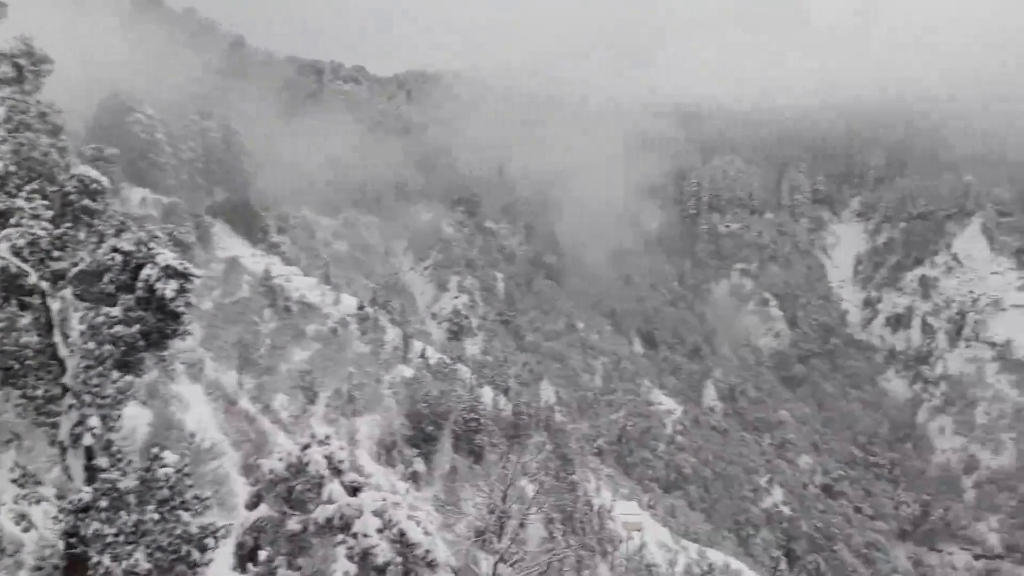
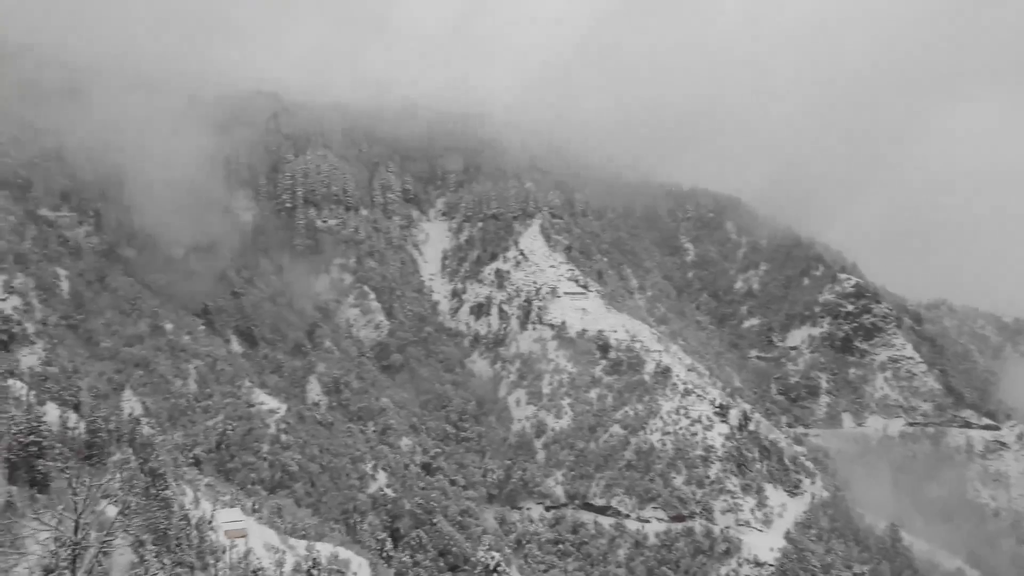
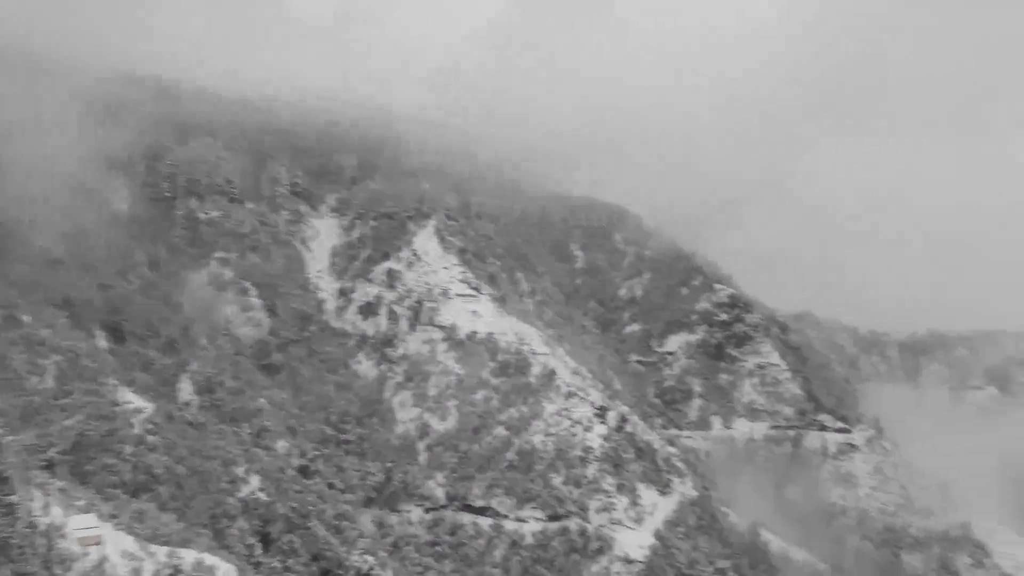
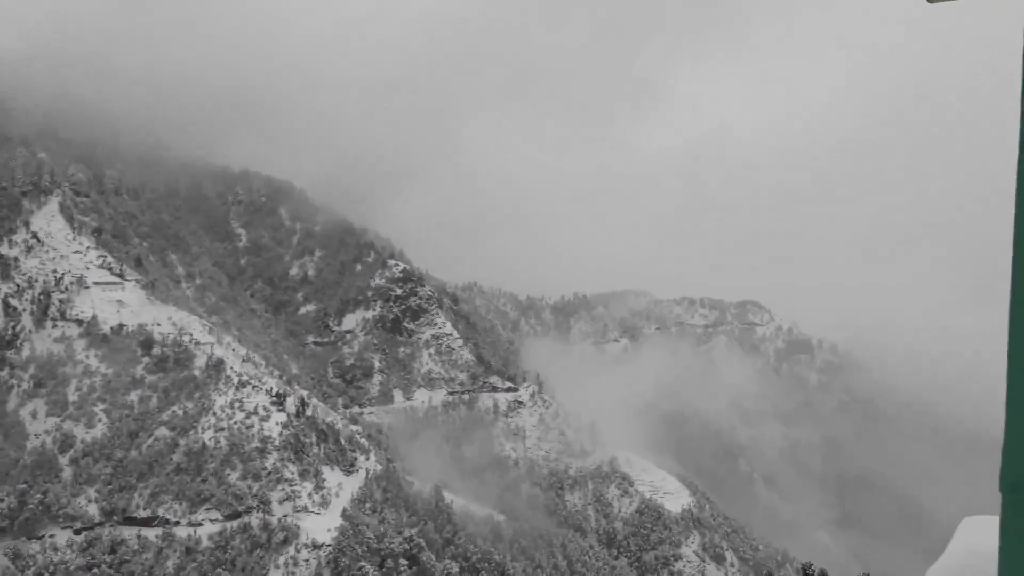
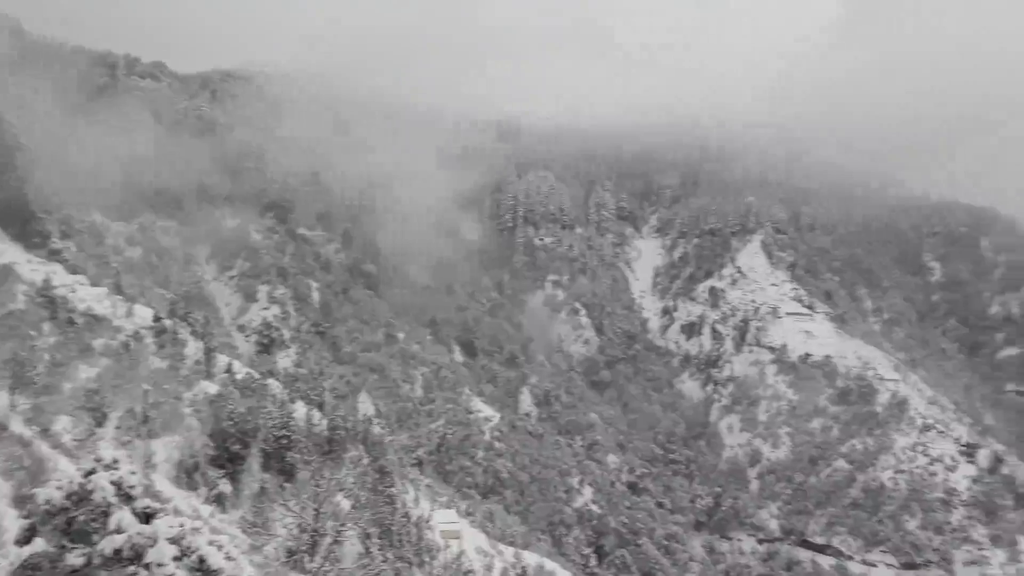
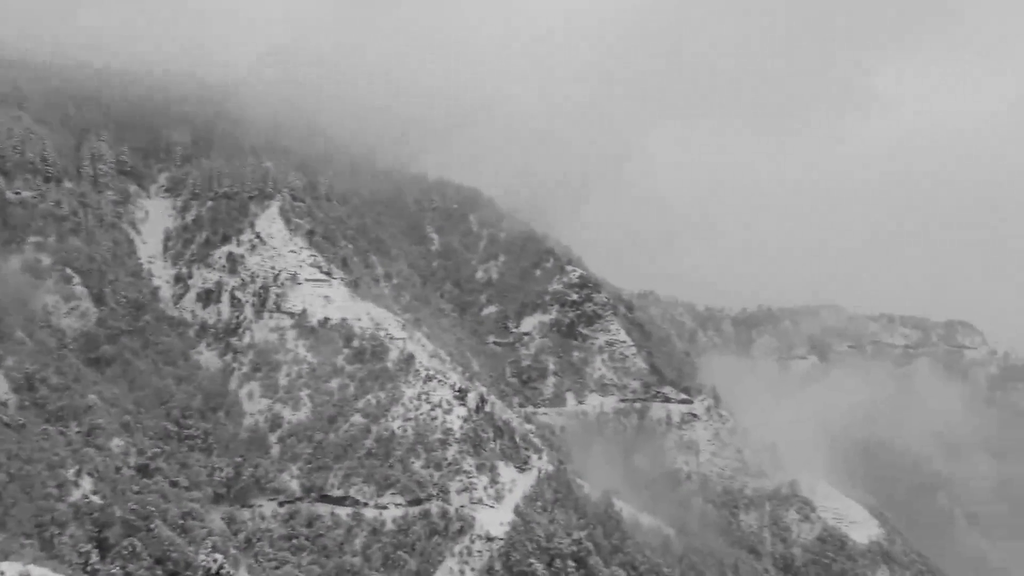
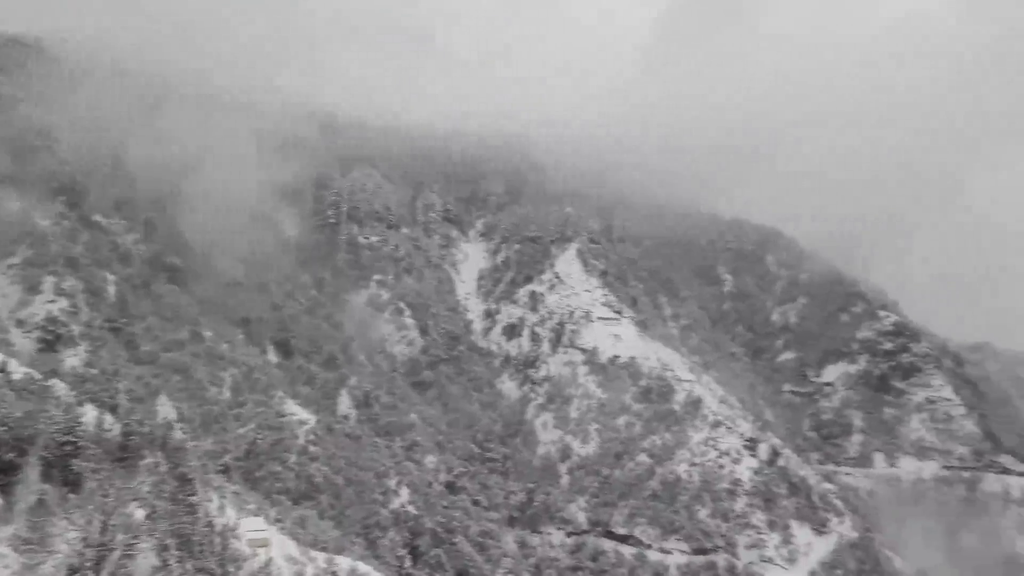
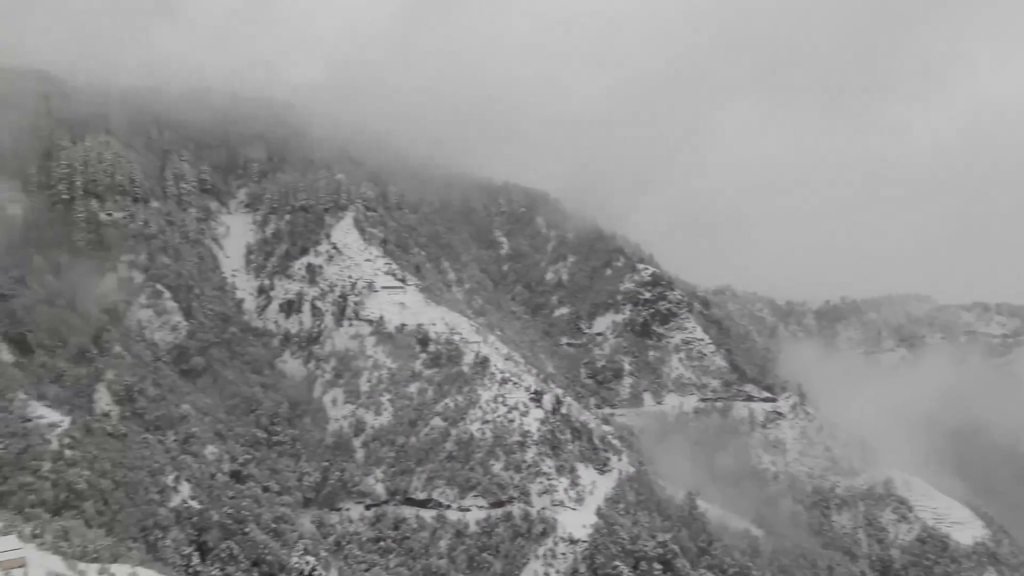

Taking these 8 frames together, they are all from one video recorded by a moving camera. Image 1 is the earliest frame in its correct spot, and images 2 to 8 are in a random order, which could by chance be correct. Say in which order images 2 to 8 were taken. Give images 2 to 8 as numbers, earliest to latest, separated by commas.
5, 7, 3, 6, 4, 8, 2
